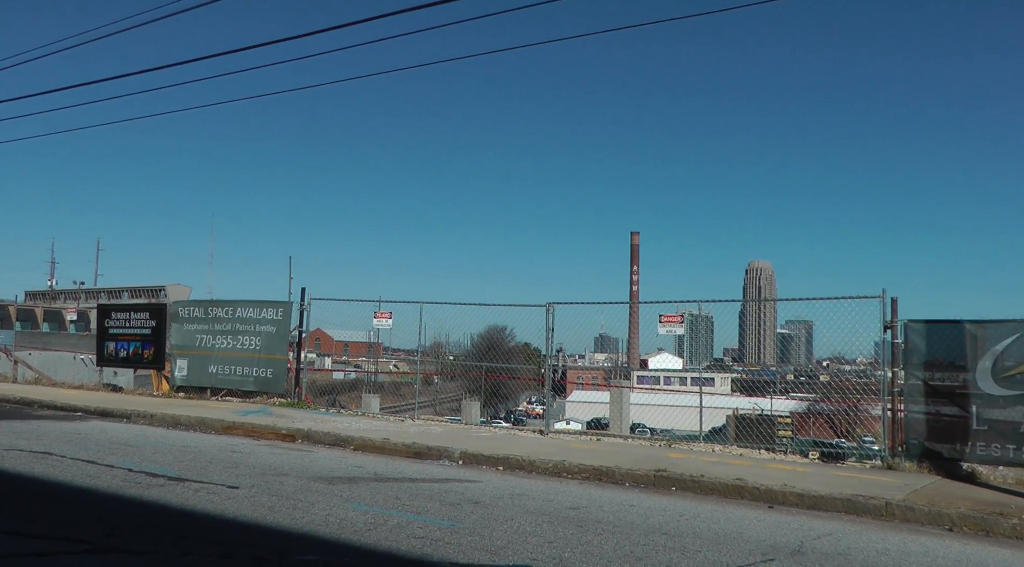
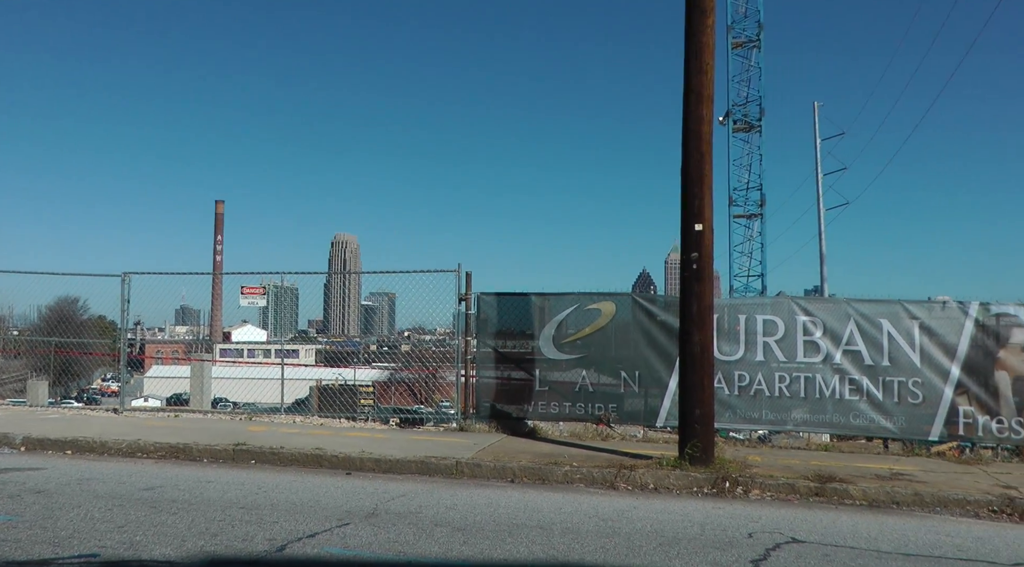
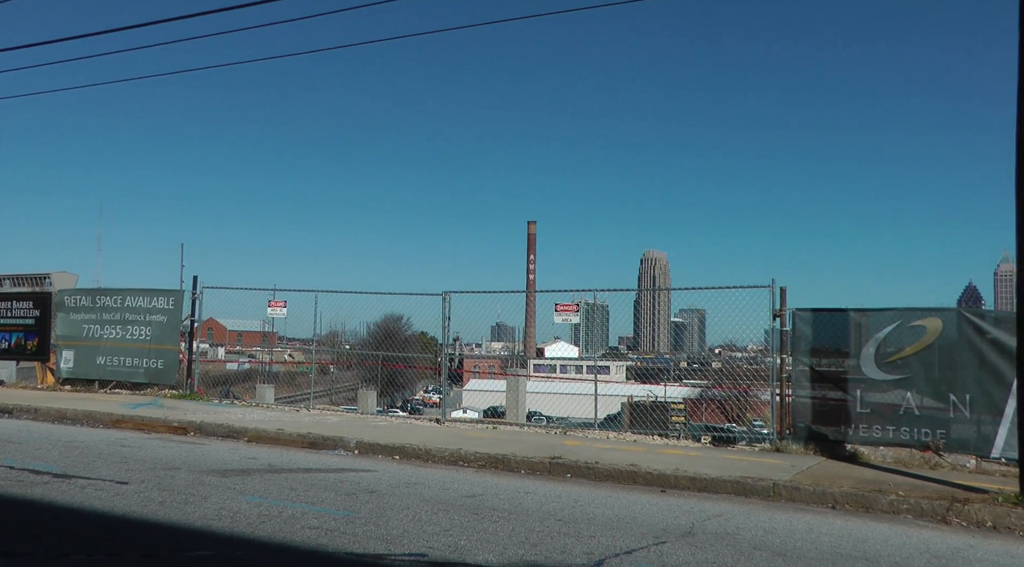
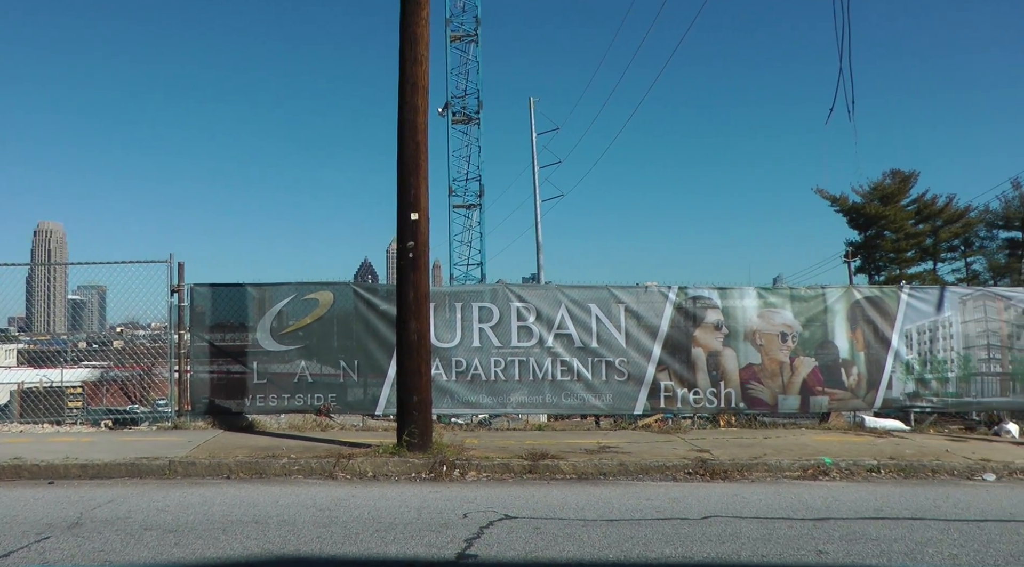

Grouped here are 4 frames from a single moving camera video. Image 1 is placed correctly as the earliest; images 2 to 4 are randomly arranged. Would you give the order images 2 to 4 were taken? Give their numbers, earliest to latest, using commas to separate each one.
3, 2, 4
